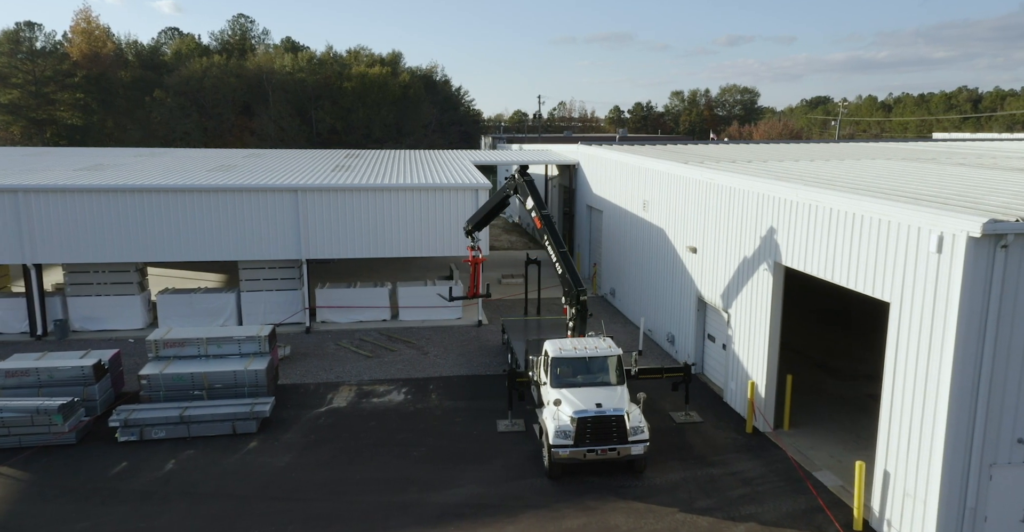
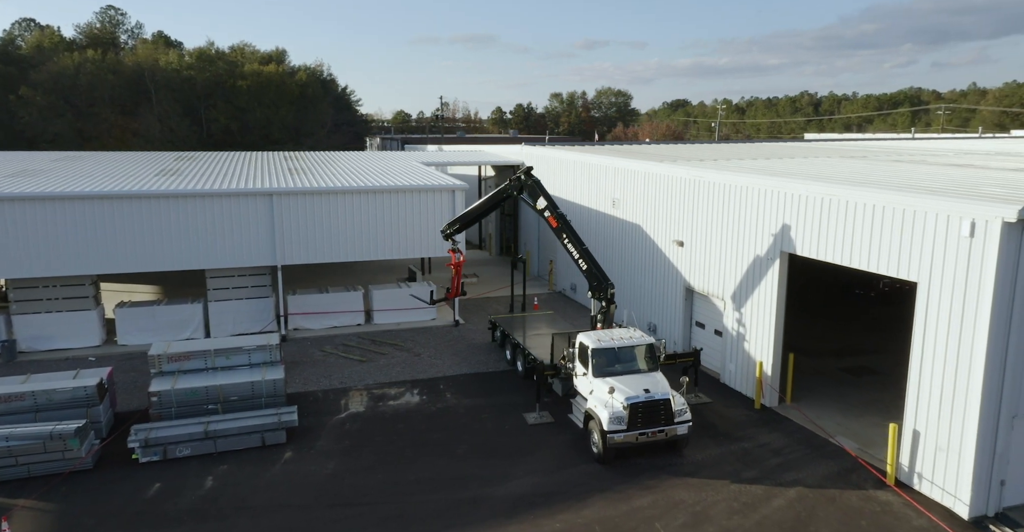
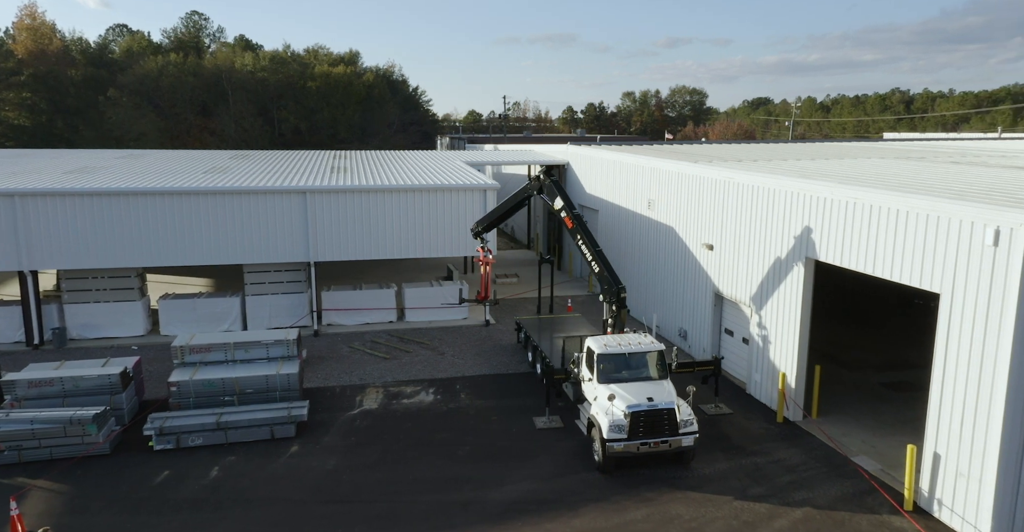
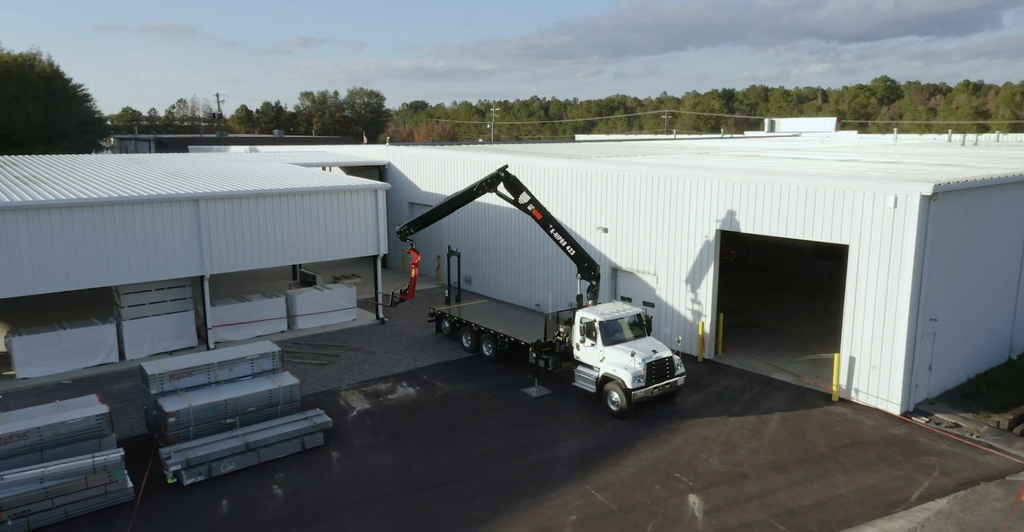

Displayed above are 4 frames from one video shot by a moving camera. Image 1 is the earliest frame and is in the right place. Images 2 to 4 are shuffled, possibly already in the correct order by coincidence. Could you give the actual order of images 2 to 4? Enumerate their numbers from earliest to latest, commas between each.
3, 2, 4
